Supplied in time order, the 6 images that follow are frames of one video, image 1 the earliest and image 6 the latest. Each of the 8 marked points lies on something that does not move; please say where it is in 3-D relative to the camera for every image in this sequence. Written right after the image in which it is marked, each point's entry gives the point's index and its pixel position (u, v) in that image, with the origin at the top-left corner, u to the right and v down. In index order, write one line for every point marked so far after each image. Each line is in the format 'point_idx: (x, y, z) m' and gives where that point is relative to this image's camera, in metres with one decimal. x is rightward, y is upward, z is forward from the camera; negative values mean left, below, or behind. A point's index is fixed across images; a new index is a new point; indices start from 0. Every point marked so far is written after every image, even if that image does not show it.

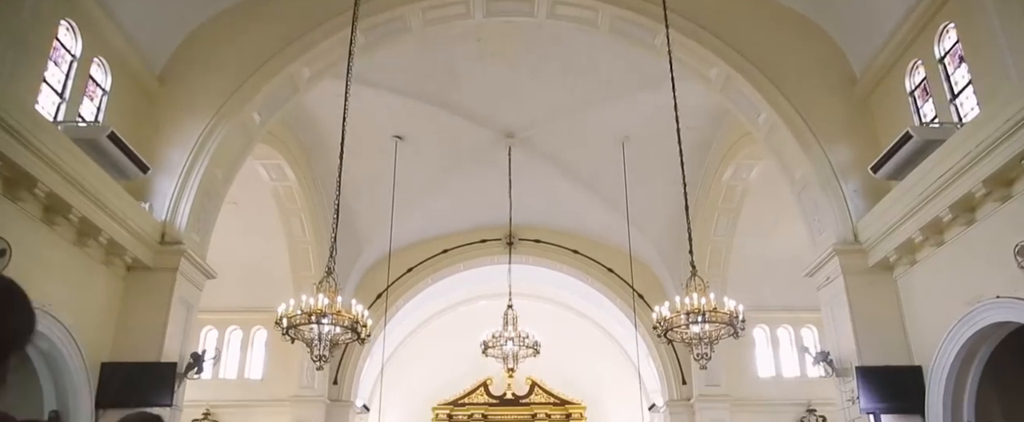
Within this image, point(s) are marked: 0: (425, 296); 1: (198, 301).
0: (-2.4, -2.3, +17.9) m
1: (-4.2, -1.2, +8.8) m
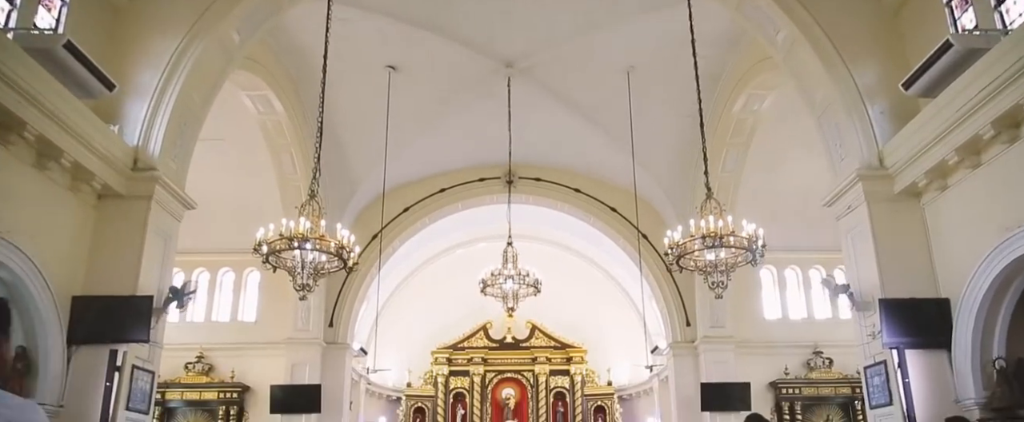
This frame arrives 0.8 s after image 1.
0: (-2.4, -0.7, +17.4) m
1: (-4.2, -0.3, +8.3) m
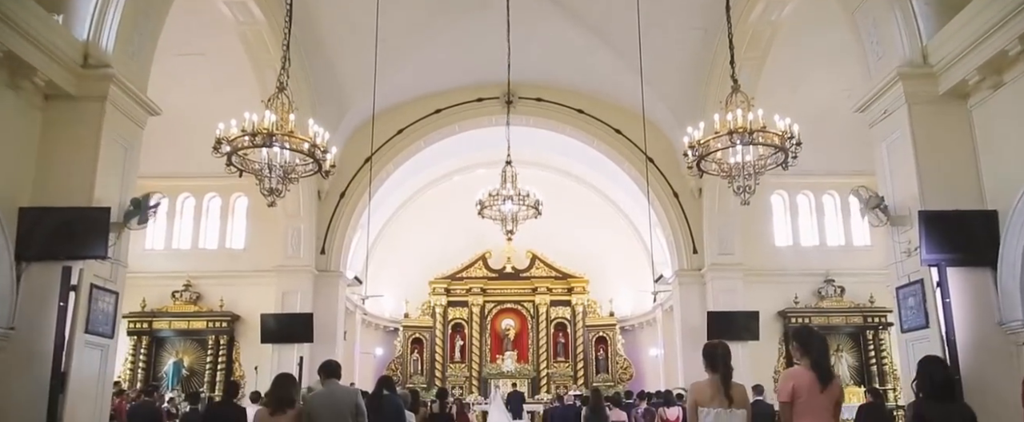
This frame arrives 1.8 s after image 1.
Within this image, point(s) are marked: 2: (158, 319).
0: (-2.4, +1.2, +16.6) m
1: (-4.3, +0.8, +7.5) m
2: (-7.6, -2.3, +14.2) m
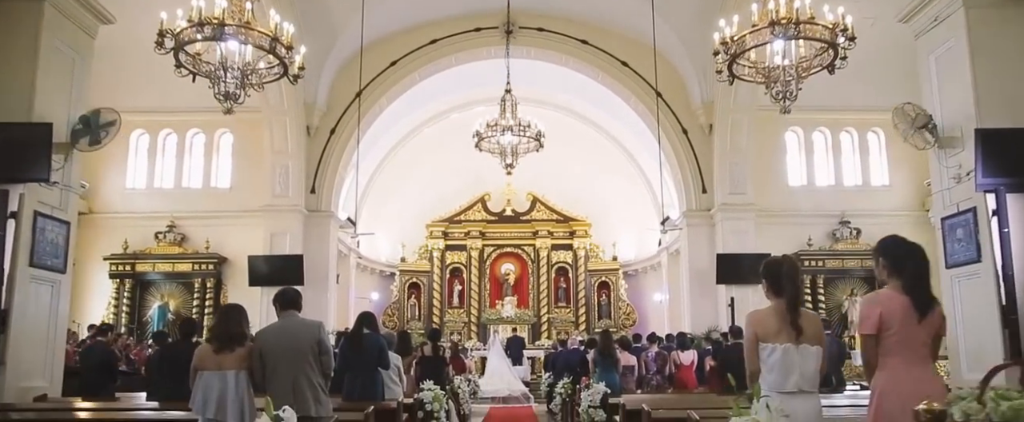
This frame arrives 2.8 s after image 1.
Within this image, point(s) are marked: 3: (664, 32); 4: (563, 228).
0: (-2.4, +2.7, +15.7) m
1: (-4.3, +1.6, +6.6) m
2: (-7.6, -1.0, +13.6) m
3: (+3.1, +3.7, +13.5) m
4: (+1.5, -0.5, +19.8) m
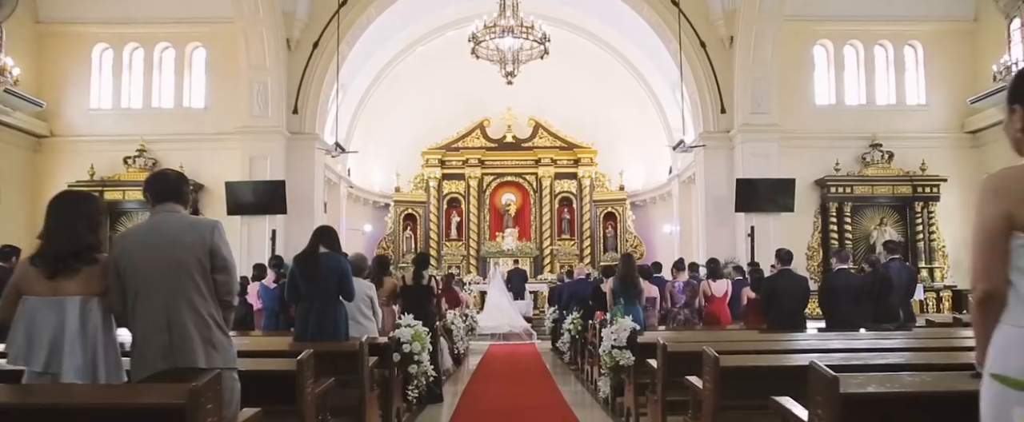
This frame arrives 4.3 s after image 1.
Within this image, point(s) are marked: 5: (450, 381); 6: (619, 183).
0: (-2.4, +4.4, +14.3) m
1: (-4.2, +2.4, +5.3) m
2: (-7.6, +0.4, +12.5) m
3: (+3.1, +5.2, +12.0) m
4: (+1.6, +1.6, +18.6) m
5: (-0.7, -1.8, +7.0) m
6: (+3.0, +0.8, +18.6) m
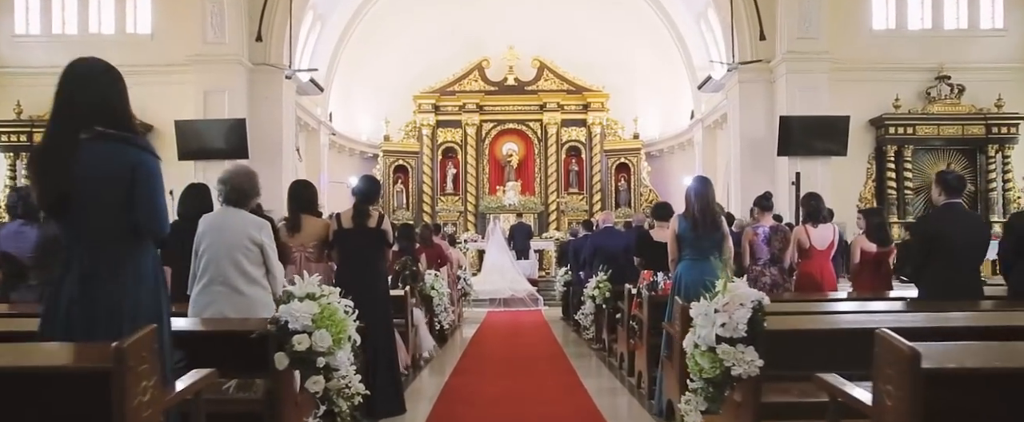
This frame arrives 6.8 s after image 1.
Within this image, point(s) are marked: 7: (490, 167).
0: (-2.3, +5.4, +12.1) m
1: (-4.2, +2.9, +3.4) m
2: (-7.6, +1.3, +10.6) m
3: (+3.2, +6.0, +9.8) m
4: (+1.6, +2.8, +16.6) m
5: (-0.7, -1.2, +5.2) m
6: (+3.1, +2.0, +16.6) m
7: (-0.6, +1.1, +16.9) m
